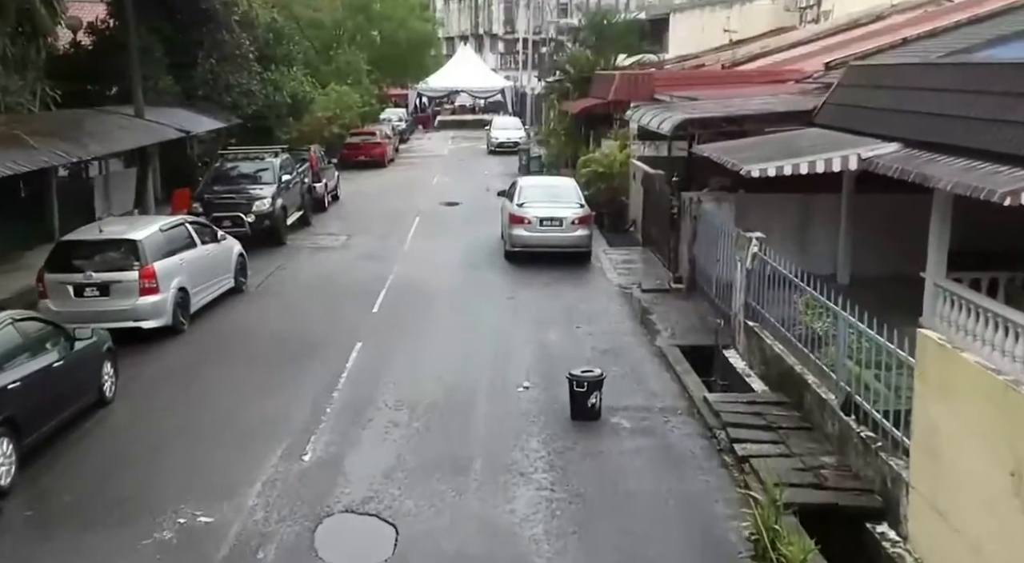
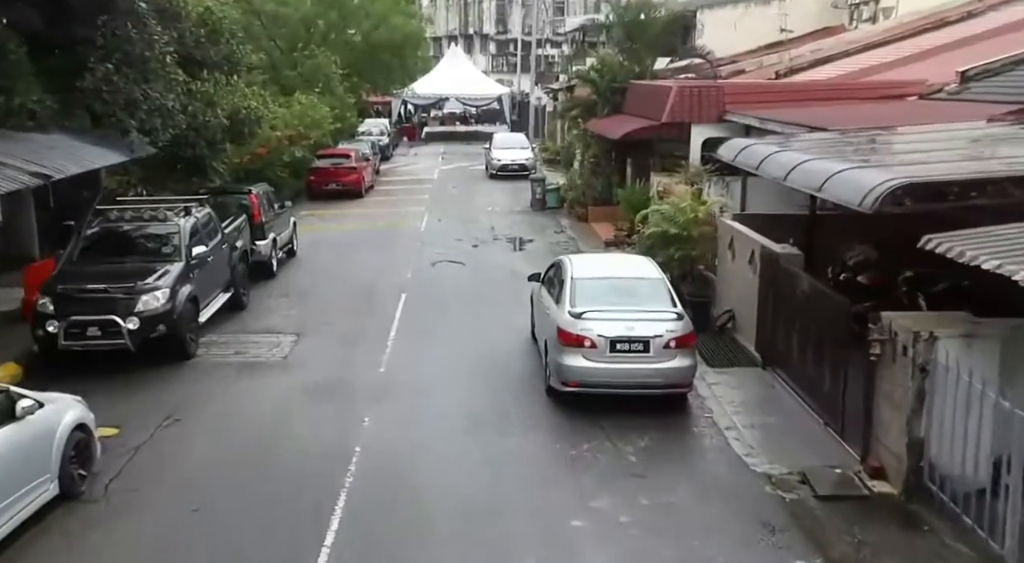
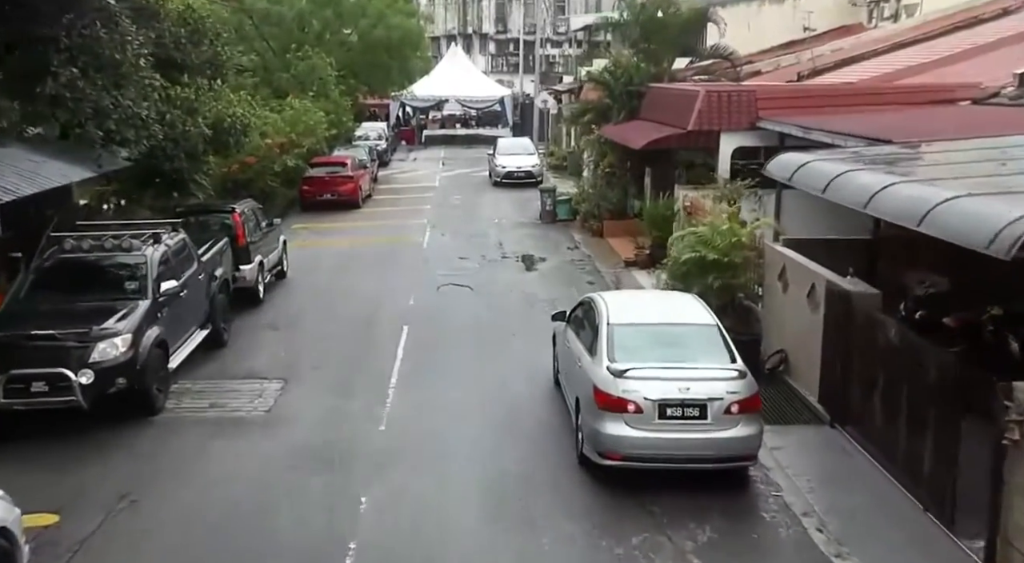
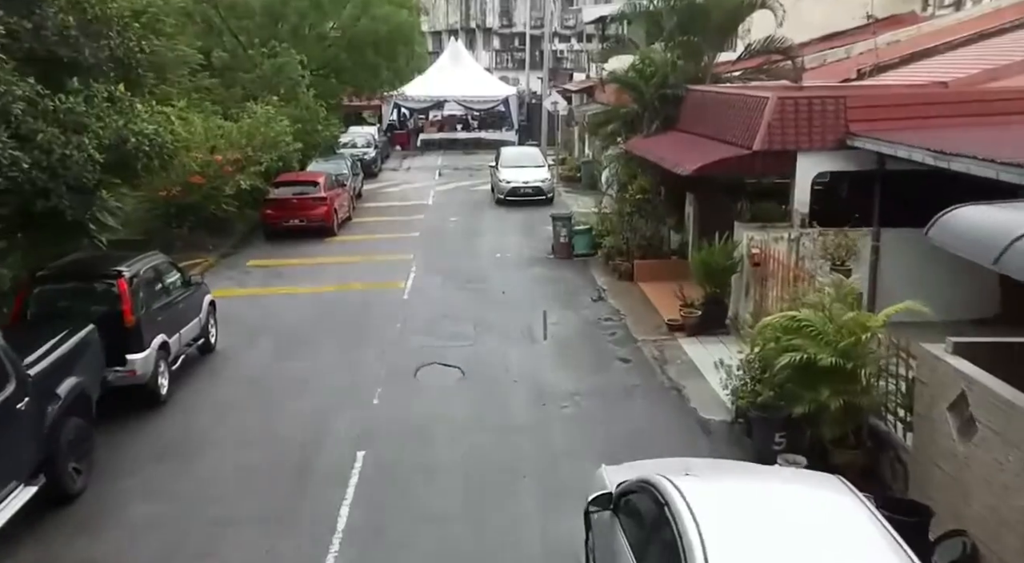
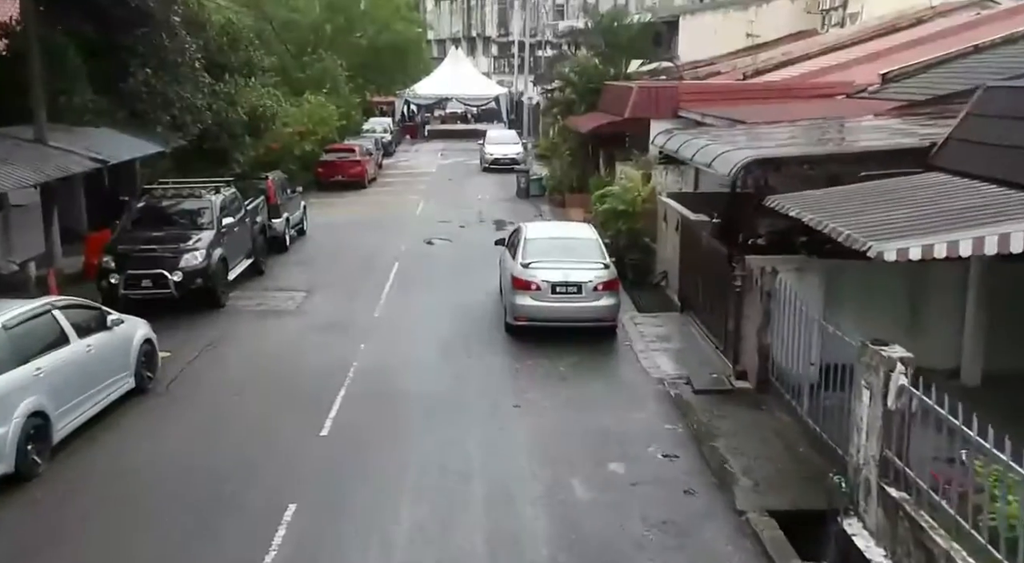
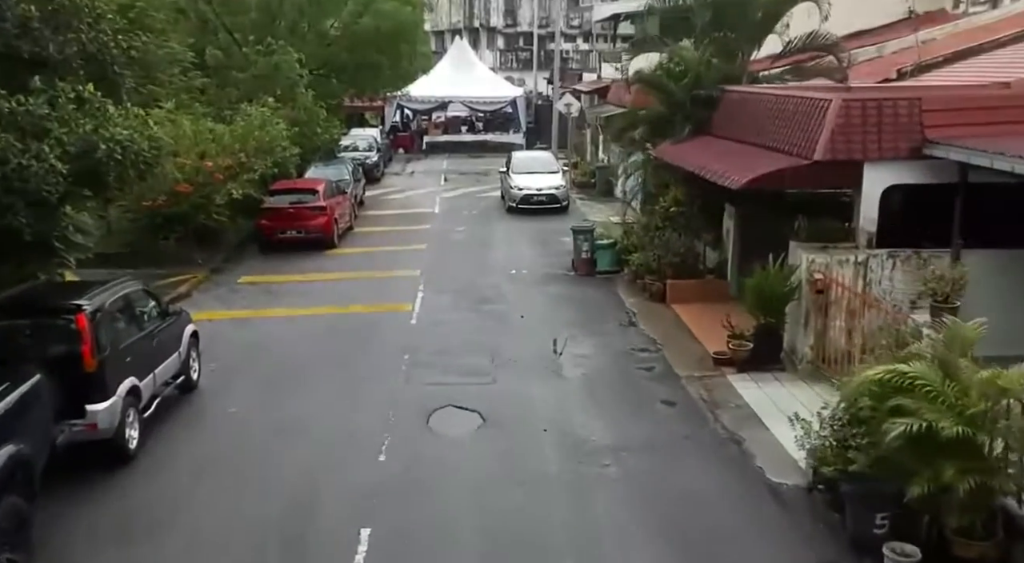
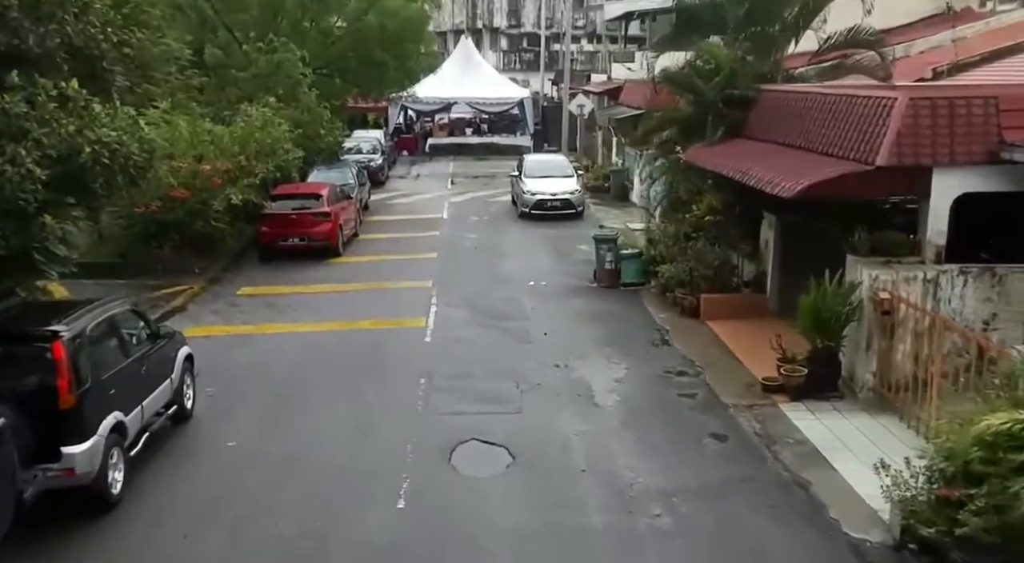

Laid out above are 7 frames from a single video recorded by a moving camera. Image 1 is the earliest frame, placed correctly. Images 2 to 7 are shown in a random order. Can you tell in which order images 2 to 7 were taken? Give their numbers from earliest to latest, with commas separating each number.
5, 2, 3, 4, 6, 7
